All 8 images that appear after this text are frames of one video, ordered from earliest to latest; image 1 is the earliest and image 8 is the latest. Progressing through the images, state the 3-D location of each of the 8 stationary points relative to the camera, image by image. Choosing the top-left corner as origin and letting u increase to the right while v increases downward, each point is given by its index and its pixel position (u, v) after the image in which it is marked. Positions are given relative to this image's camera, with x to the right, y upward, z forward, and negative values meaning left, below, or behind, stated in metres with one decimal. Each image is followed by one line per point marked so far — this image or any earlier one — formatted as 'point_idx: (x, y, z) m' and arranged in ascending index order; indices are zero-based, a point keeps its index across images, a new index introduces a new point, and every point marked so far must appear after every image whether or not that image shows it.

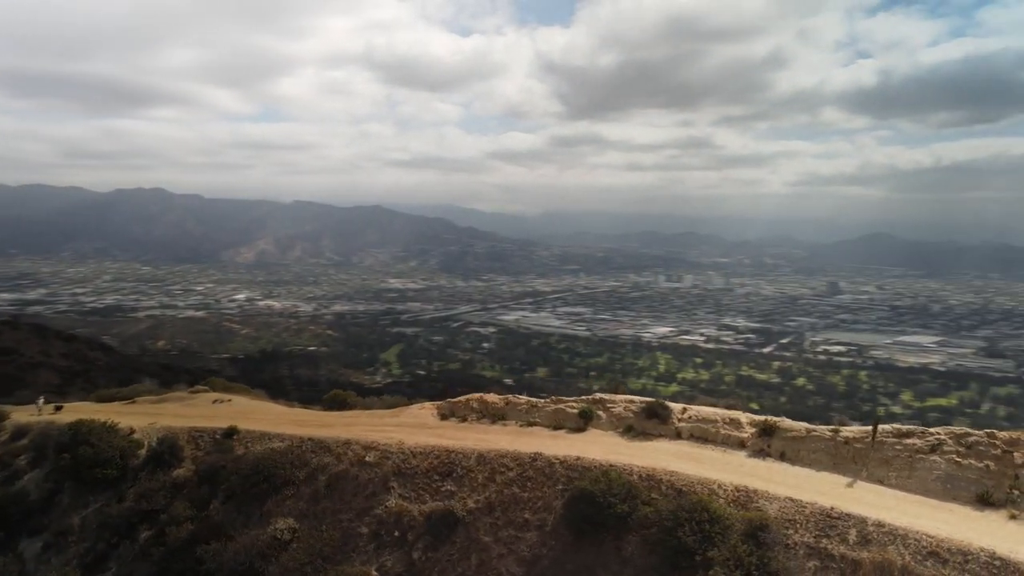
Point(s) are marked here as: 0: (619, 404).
0: (+1.7, -1.8, +11.5) m
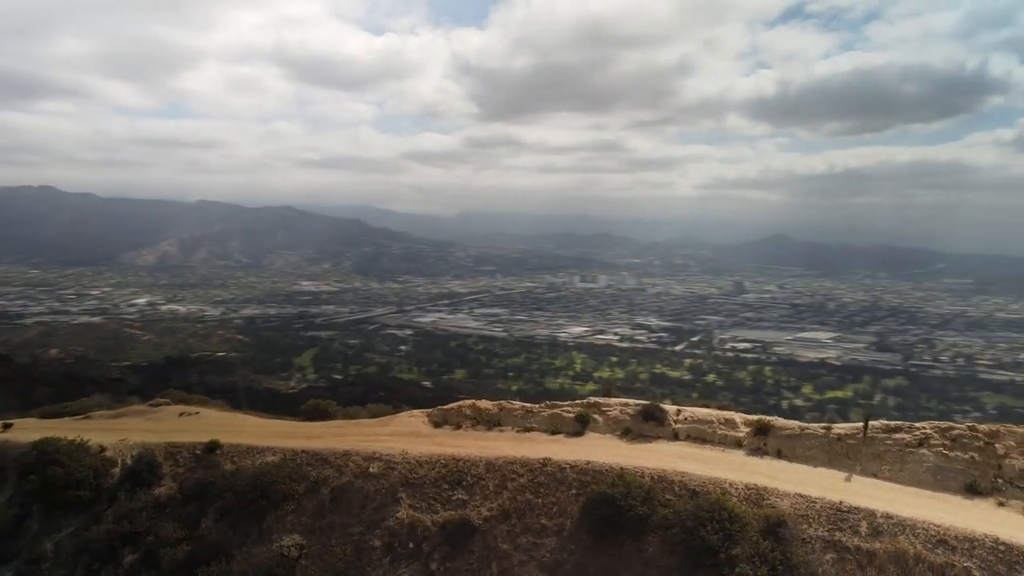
0: (+1.7, -1.9, +11.7) m
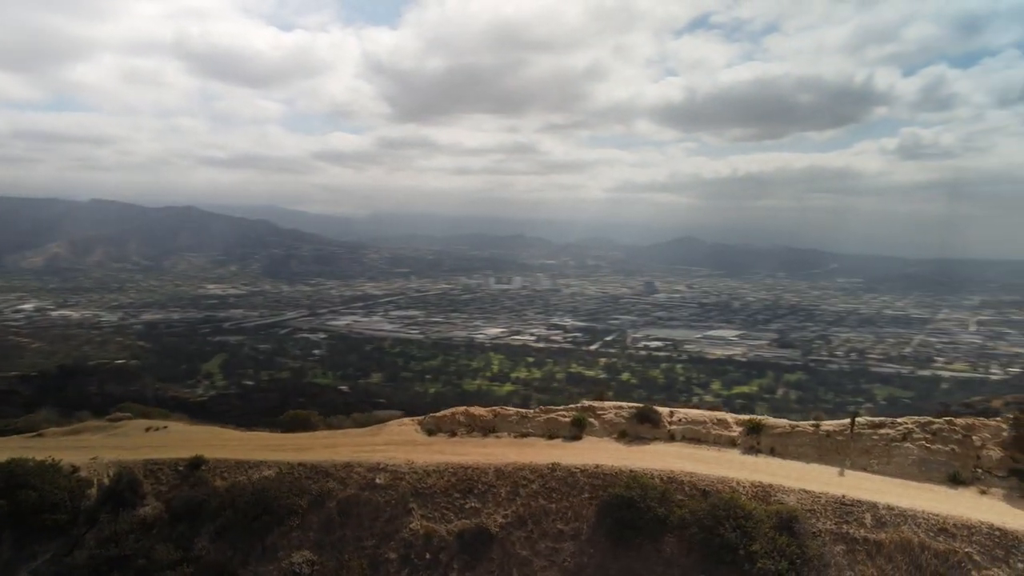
0: (+1.6, -2.0, +11.9) m
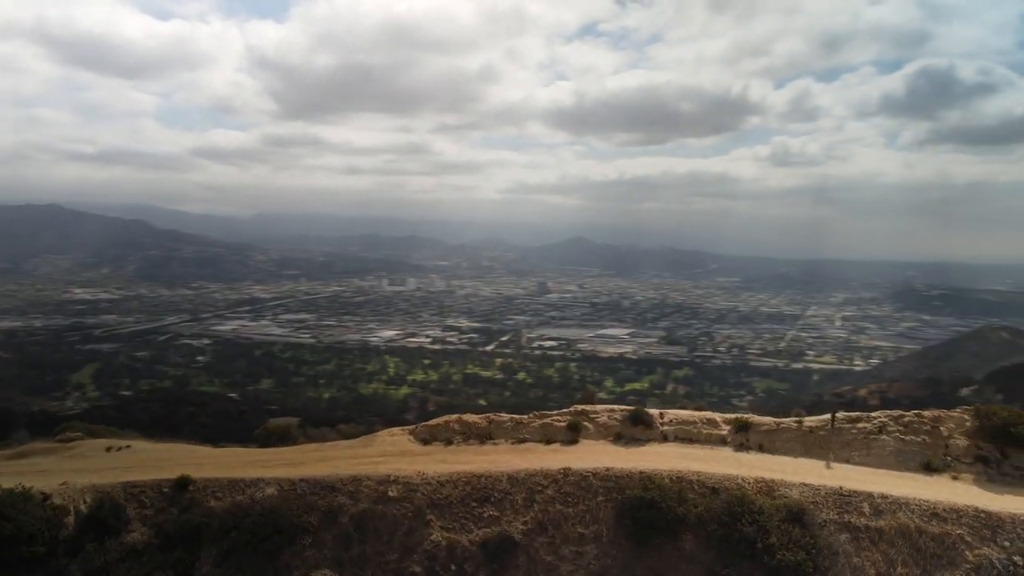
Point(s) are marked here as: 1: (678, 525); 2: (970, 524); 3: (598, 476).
0: (+1.5, -2.1, +12.1) m
1: (+2.1, -3.0, +9.3) m
2: (+5.6, -2.9, +9.0) m
3: (+1.2, -2.6, +10.1) m
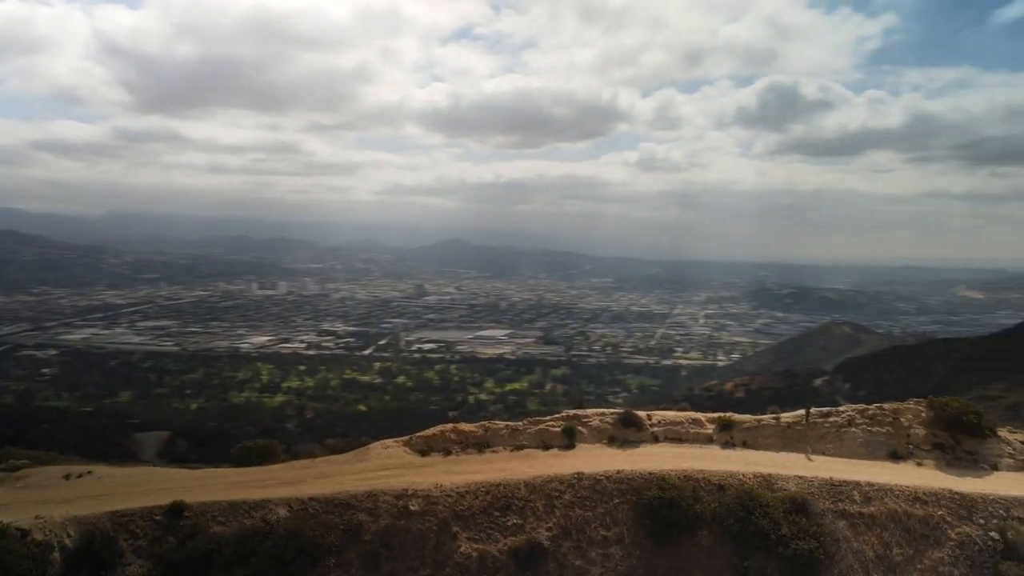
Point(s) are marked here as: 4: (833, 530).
0: (+1.3, -2.2, +12.4) m
1: (+2.4, -3.1, +9.8) m
2: (+6.0, -3.0, +10.0) m
3: (+1.4, -2.7, +10.3) m
4: (+4.3, -3.2, +9.8) m
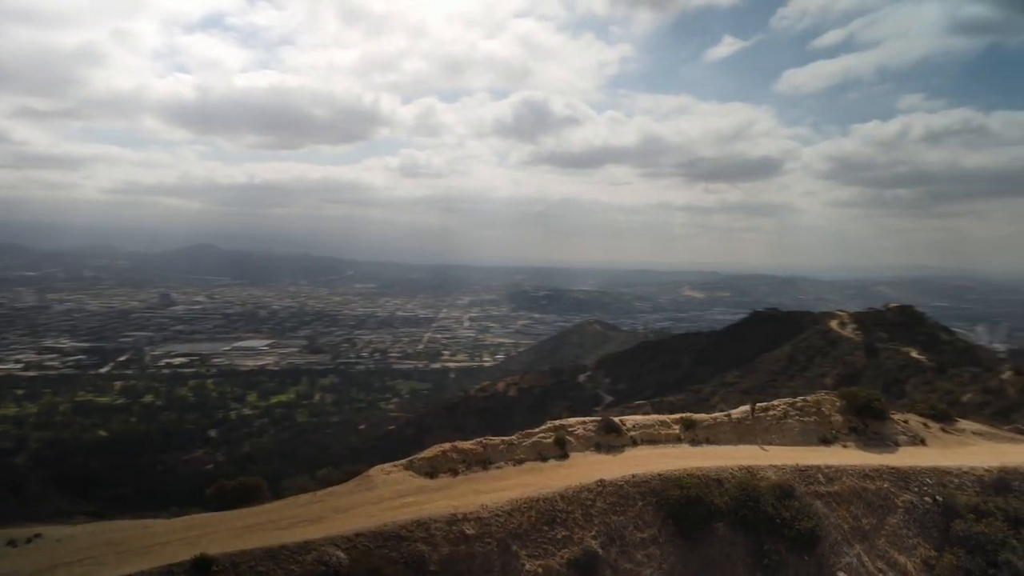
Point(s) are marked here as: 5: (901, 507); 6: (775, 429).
0: (+1.1, -2.4, +12.9) m
1: (+2.9, -3.3, +10.7) m
2: (+6.2, -3.1, +12.0) m
3: (+1.7, -2.9, +10.9) m
4: (+4.7, -3.4, +11.3) m
5: (+6.2, -3.5, +11.6) m
6: (+4.9, -2.6, +13.7) m
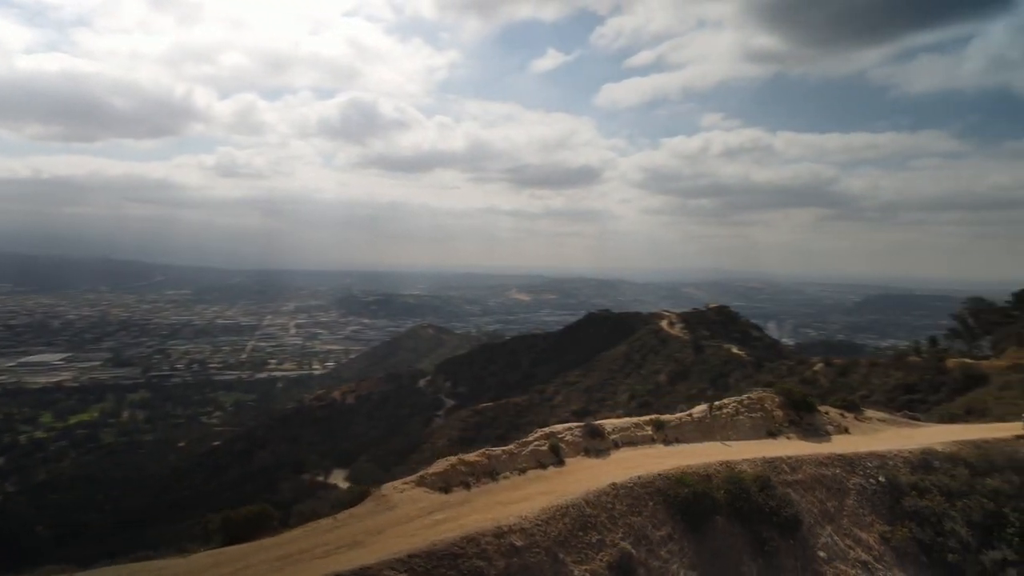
0: (+0.8, -2.6, +13.3) m
1: (+3.2, -3.5, +11.5) m
2: (+6.1, -3.3, +13.6) m
3: (+2.0, -3.1, +11.5) m
4: (+4.7, -3.6, +12.5) m
5: (+6.1, -3.6, +13.1) m
6: (+4.4, -2.8, +14.9) m
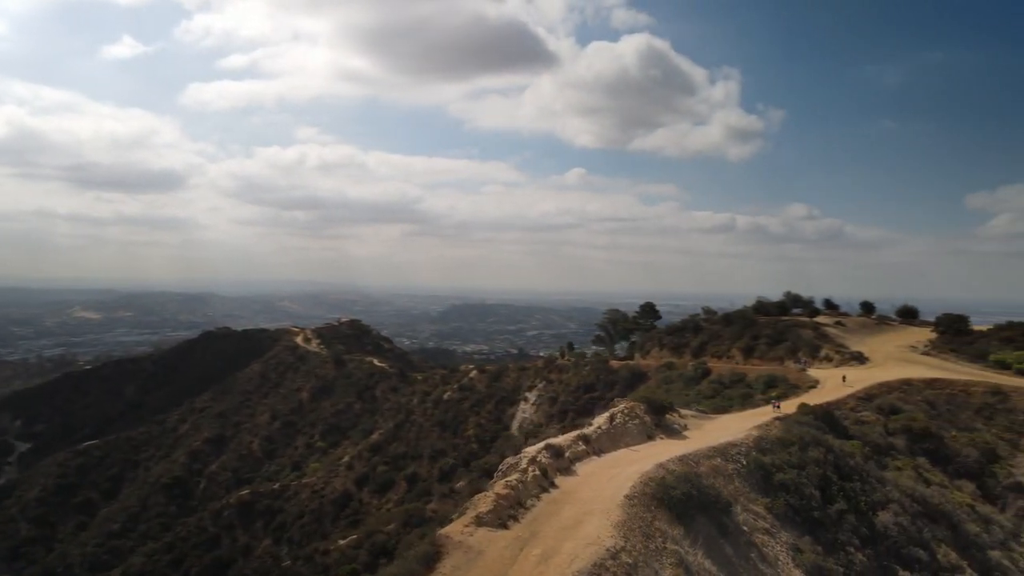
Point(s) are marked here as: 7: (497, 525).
0: (+0.4, -3.2, +13.9) m
1: (+3.2, -4.0, +13.6) m
2: (+4.7, -3.8, +16.8) m
3: (+2.2, -3.6, +12.9) m
4: (+4.1, -4.1, +15.2) m
5: (+5.0, -4.1, +16.4) m
6: (+2.6, -3.4, +17.1) m
7: (-0.3, -3.6, +10.9) m
